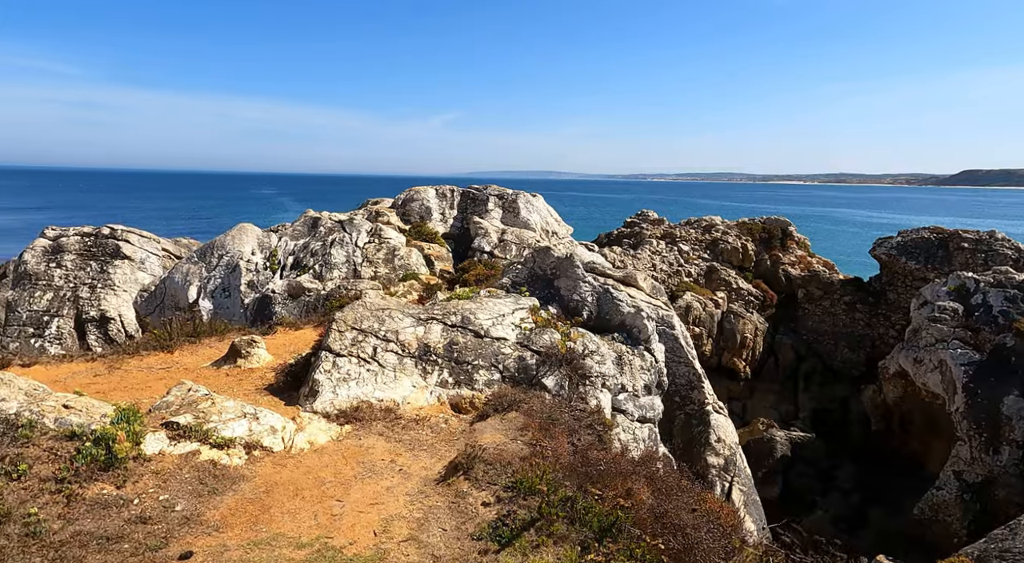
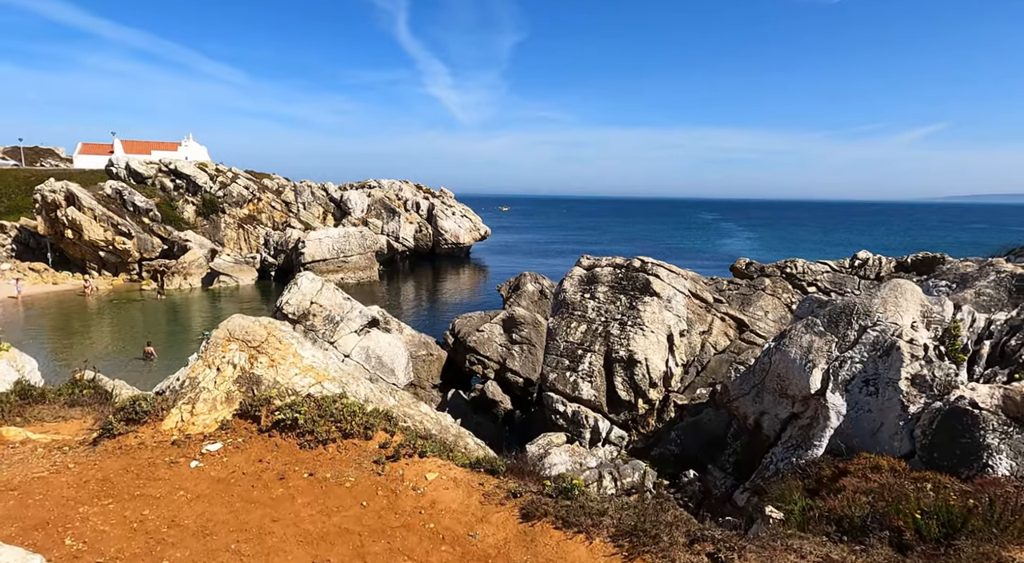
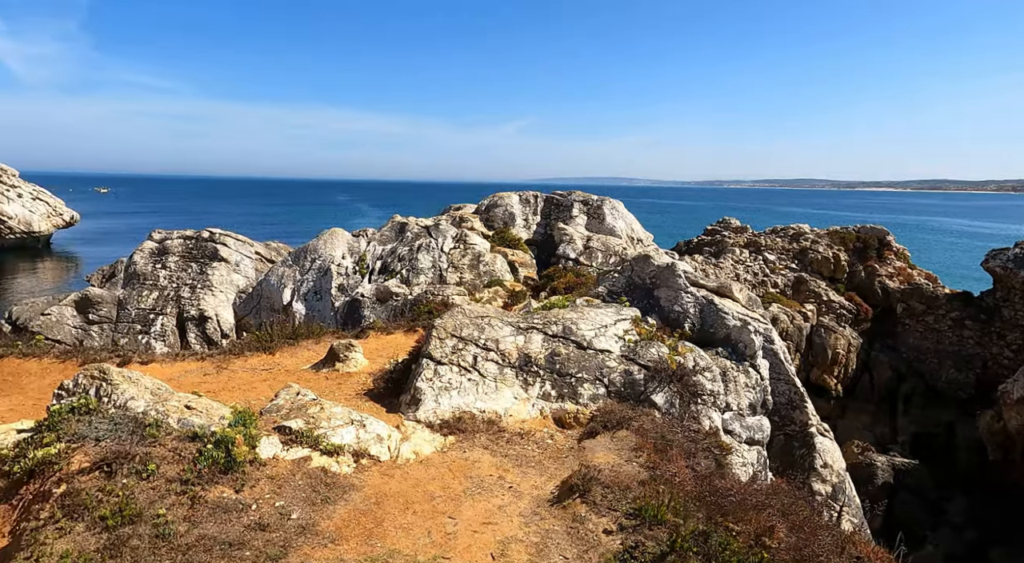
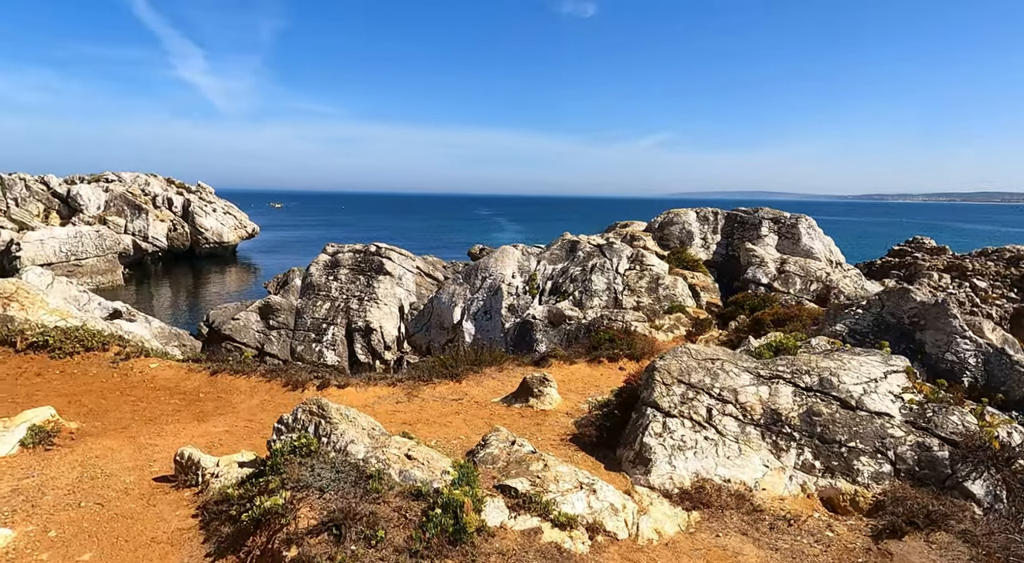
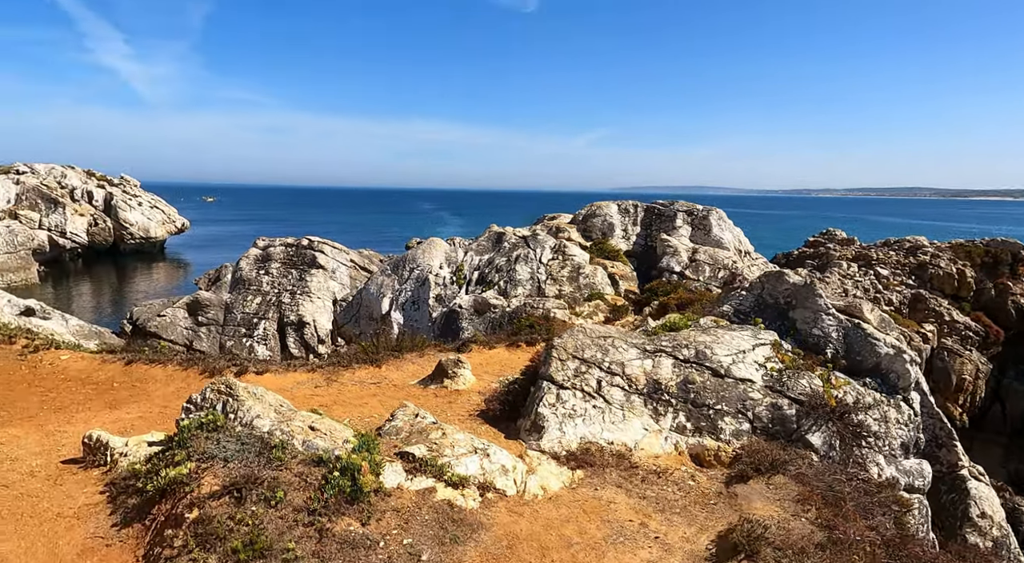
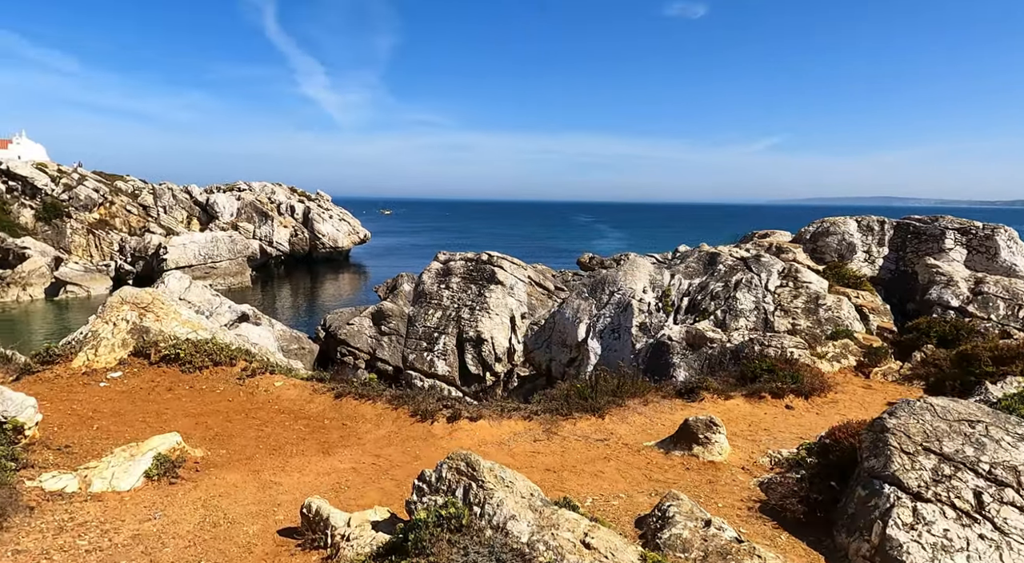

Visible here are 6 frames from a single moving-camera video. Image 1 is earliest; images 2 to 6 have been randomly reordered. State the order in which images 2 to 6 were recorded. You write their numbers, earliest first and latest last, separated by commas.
3, 5, 4, 6, 2
